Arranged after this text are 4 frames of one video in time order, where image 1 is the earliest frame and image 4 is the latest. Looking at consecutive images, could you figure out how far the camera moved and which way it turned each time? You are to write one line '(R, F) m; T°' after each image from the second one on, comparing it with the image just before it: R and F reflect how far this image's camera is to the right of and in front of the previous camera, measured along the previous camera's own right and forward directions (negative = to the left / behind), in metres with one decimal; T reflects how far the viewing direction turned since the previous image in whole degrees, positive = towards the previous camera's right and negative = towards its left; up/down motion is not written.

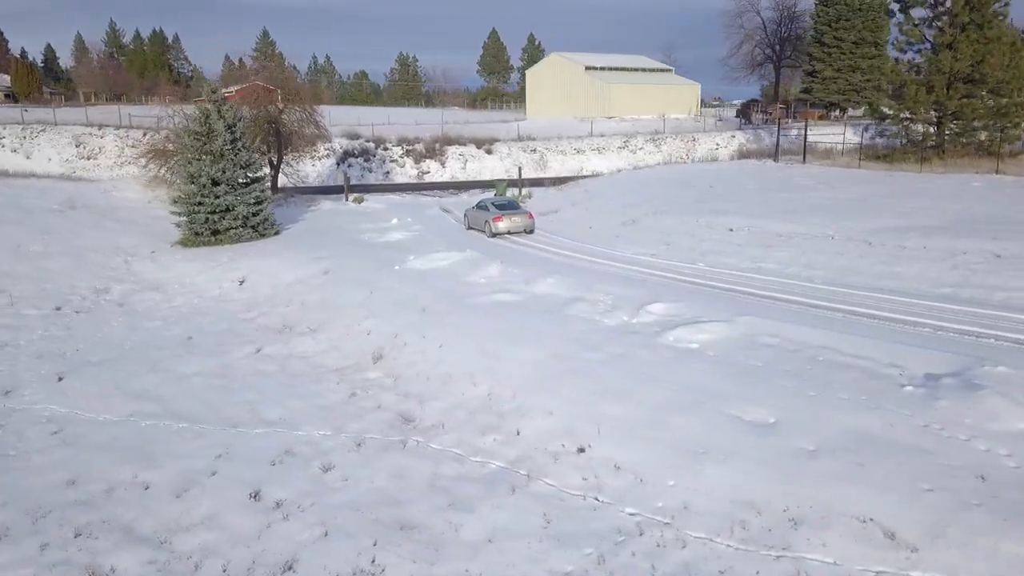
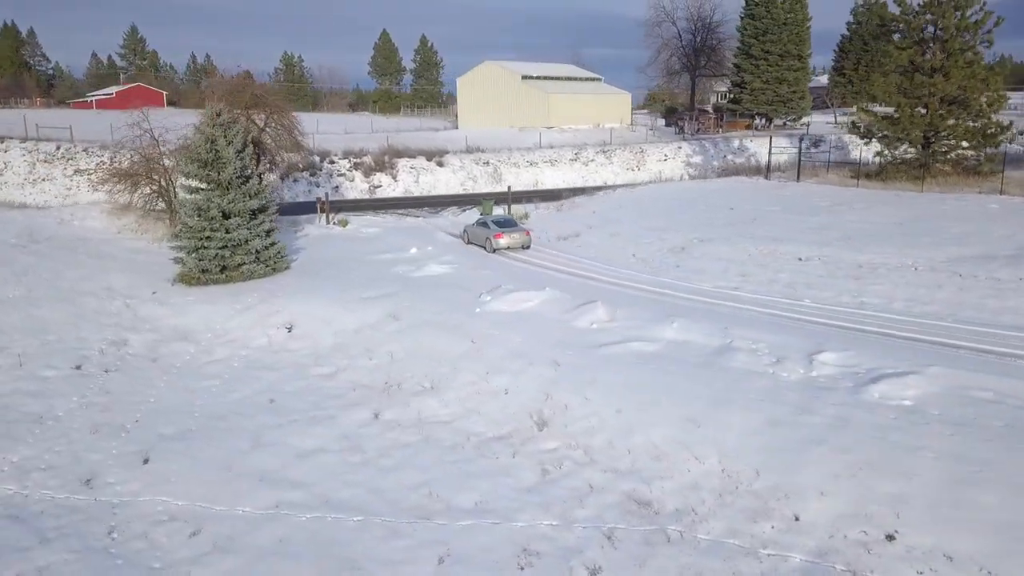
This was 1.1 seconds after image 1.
(-4.1, +1.1) m; +8°
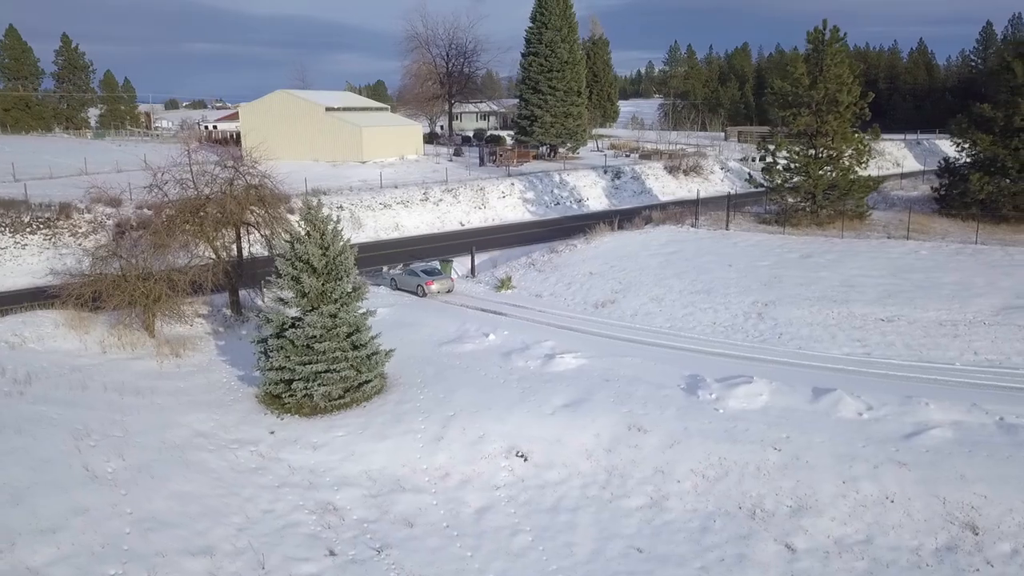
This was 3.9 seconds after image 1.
(-11.2, +2.8) m; +25°
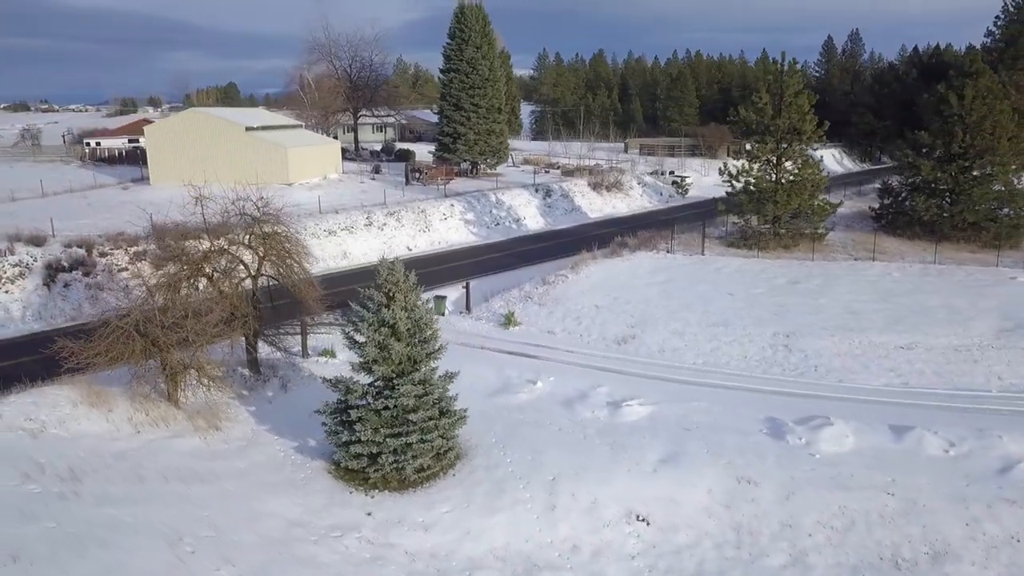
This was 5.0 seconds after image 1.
(-4.8, +1.0) m; +10°
